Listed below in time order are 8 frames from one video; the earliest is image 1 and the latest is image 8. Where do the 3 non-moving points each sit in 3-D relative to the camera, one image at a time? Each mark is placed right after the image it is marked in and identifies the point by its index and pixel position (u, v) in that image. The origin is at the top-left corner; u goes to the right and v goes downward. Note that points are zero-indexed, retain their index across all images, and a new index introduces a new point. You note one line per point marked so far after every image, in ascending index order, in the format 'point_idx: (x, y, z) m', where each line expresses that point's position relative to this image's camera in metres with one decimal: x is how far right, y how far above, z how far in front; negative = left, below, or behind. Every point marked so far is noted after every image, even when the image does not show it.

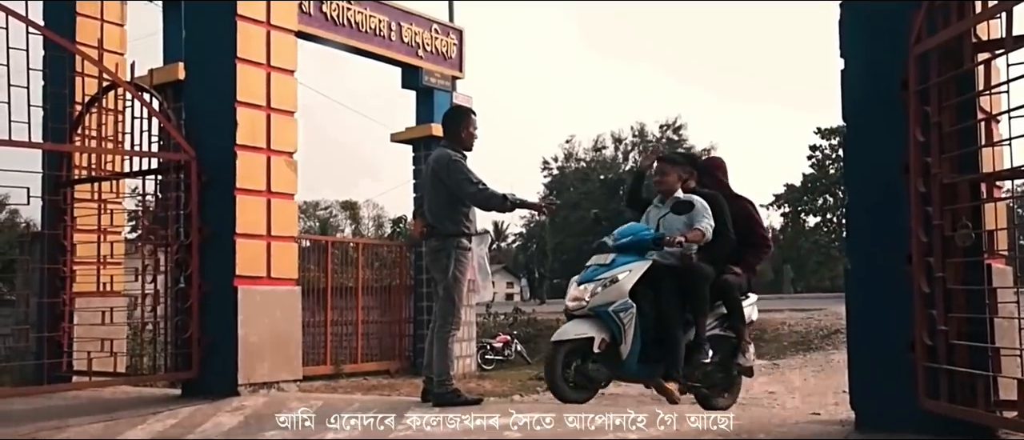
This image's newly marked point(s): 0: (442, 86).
0: (-1.0, +1.8, +12.7) m
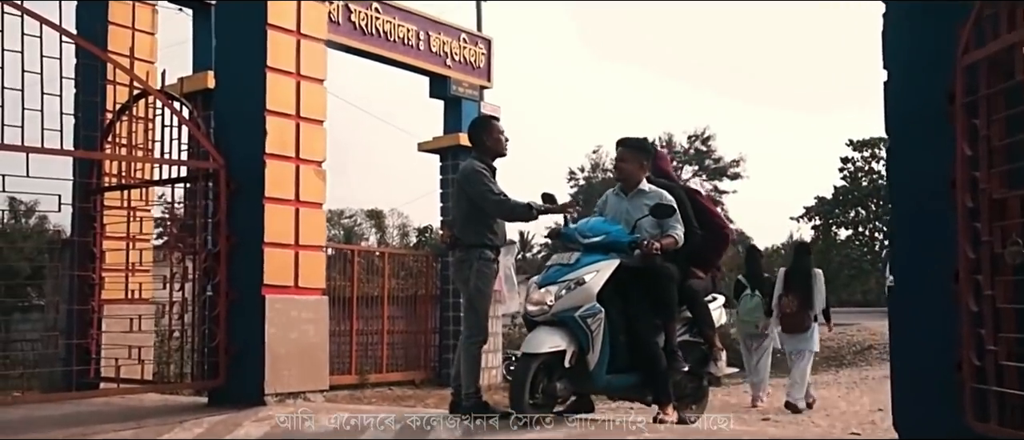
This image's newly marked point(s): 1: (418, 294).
0: (-0.6, +1.6, +12.7) m
1: (-1.3, -1.0, +12.6) m
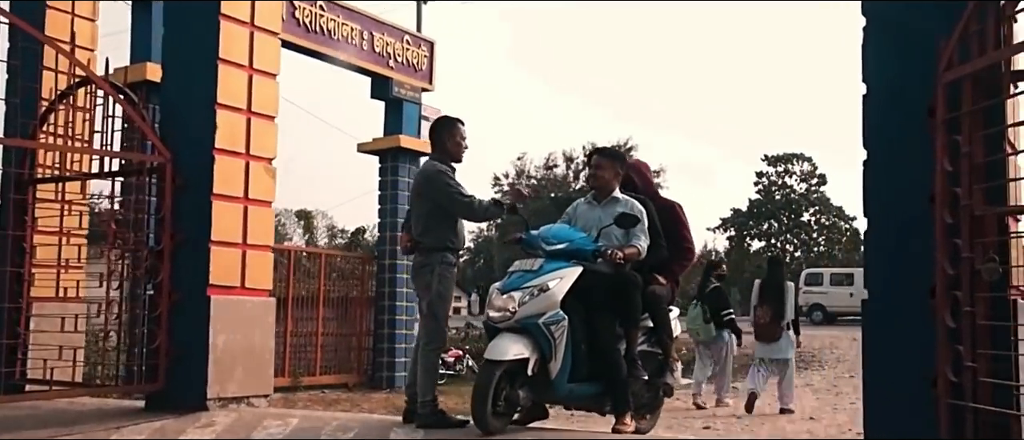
0: (-1.3, +1.6, +12.5) m
1: (-2.1, -1.0, +12.4) m
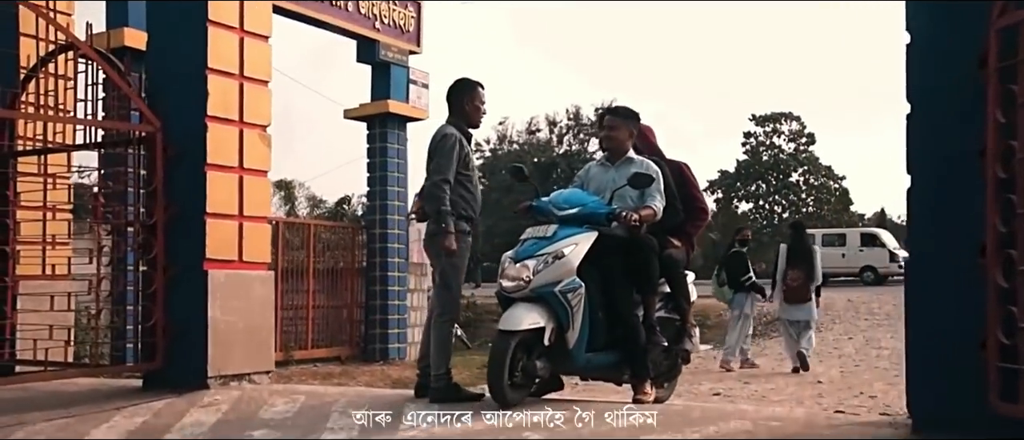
0: (-1.4, +2.0, +12.1) m
1: (-2.1, -0.6, +12.1) m
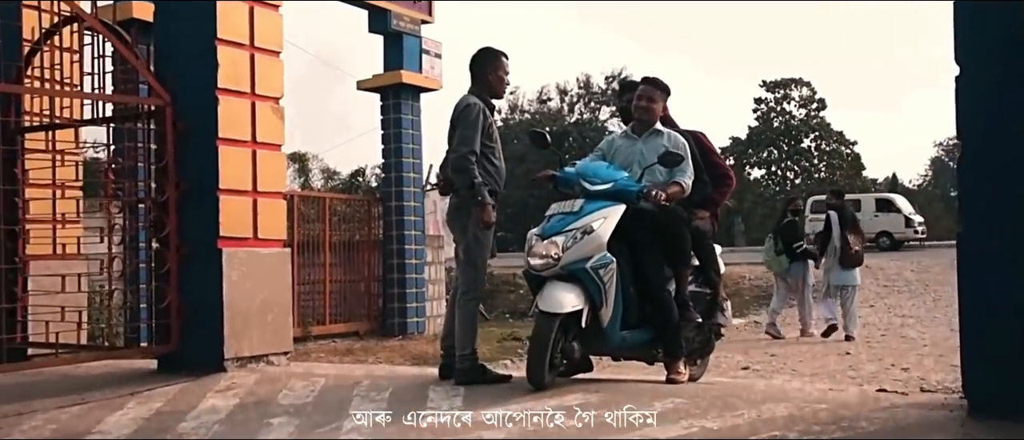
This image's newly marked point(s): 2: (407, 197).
0: (-1.2, +2.4, +11.9) m
1: (-1.9, -0.2, +11.9) m
2: (-1.3, +0.3, +12.0) m
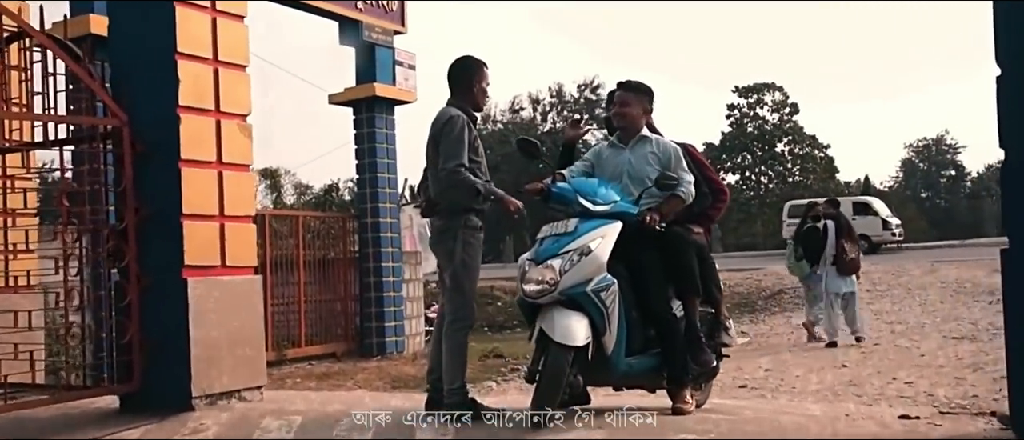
0: (-1.5, +2.1, +11.4) m
1: (-2.1, -0.5, +11.5) m
2: (-1.6, +0.1, +11.6) m
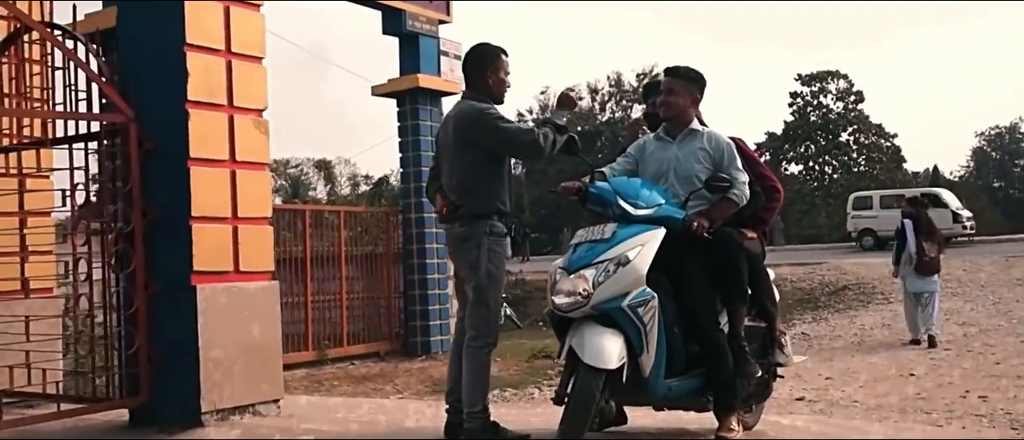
0: (-1.0, +2.2, +11.0) m
1: (-1.6, -0.4, +11.1) m
2: (-1.0, +0.1, +11.2) m
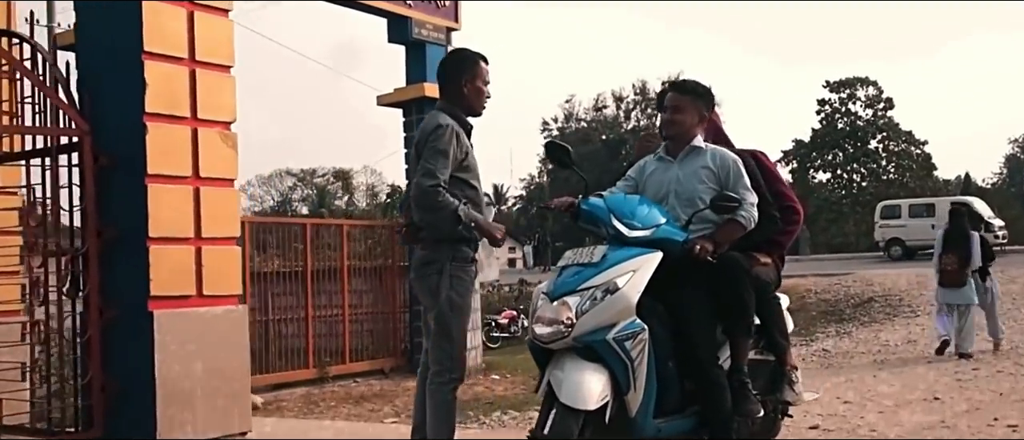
0: (-0.9, +2.0, +10.7) m
1: (-1.5, -0.6, +10.7) m
2: (-1.0, 0.0, +10.8) m
